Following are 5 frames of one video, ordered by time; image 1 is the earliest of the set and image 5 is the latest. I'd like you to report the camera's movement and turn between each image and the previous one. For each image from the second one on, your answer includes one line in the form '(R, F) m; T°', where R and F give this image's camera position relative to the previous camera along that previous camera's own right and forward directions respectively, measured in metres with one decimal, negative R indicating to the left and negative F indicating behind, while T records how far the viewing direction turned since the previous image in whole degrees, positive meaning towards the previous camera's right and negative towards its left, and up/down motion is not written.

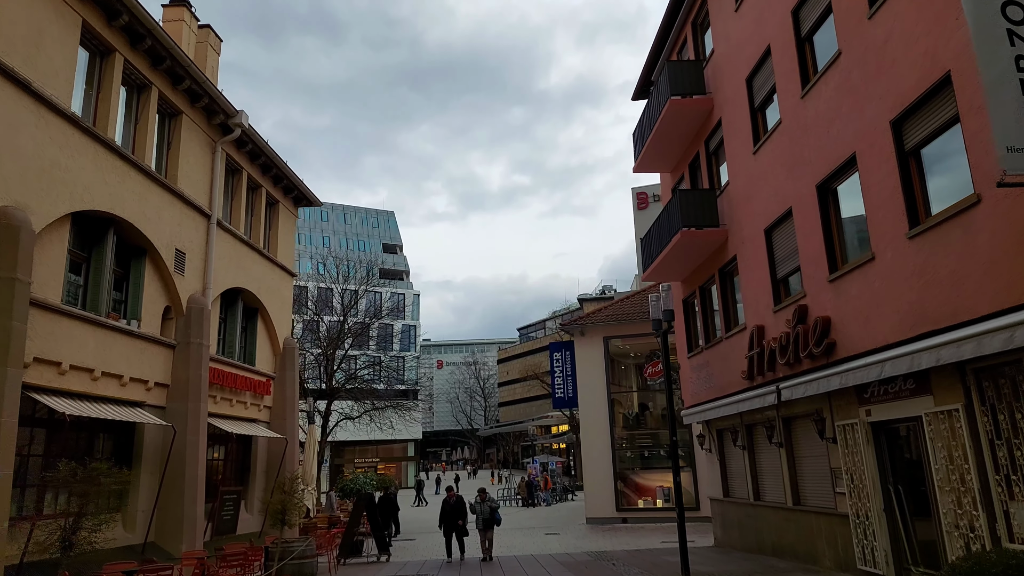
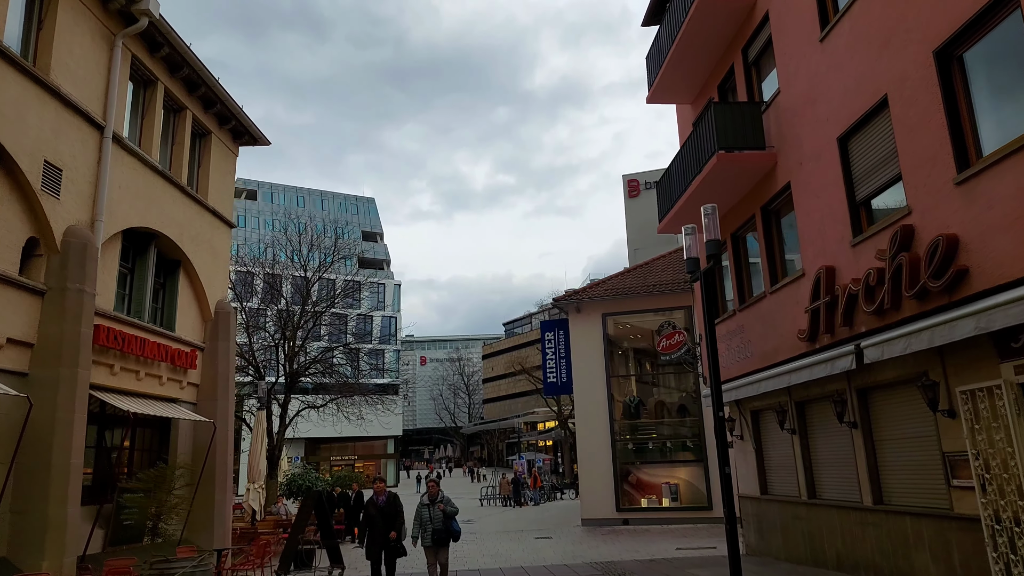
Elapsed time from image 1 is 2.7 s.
(0.0, +3.4) m; +1°
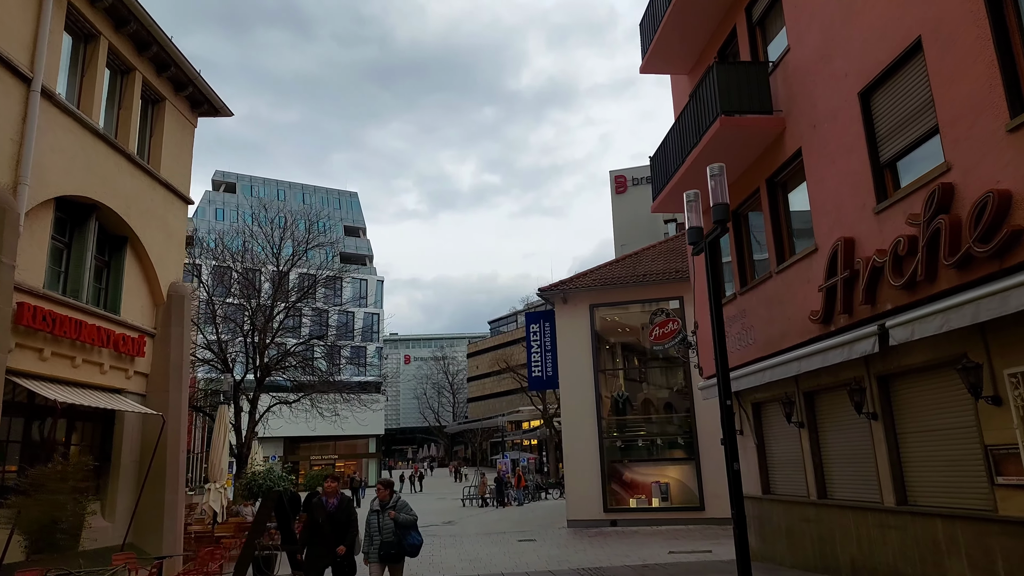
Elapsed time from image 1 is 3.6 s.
(+0.1, +1.2) m; +1°
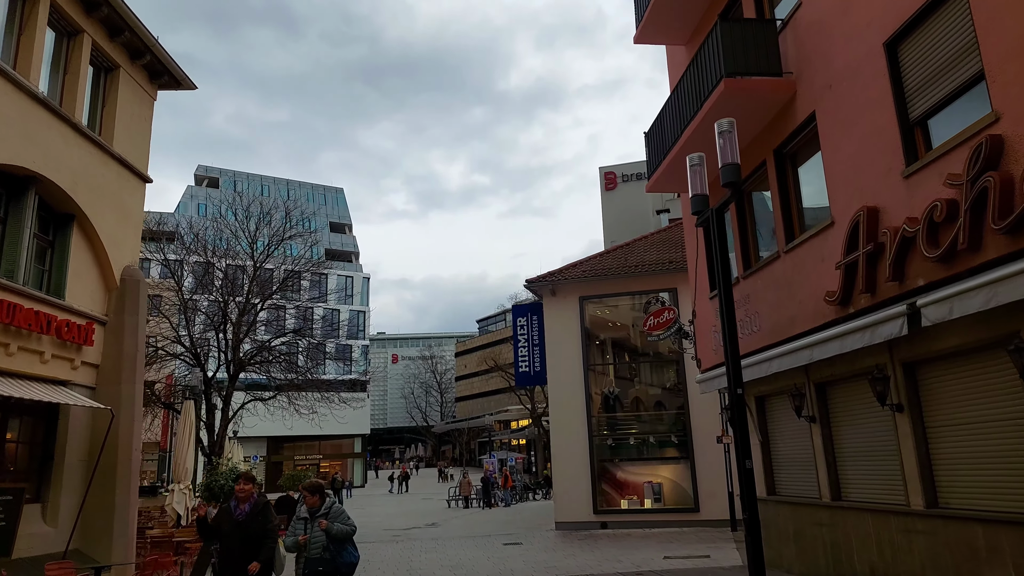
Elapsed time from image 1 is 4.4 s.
(+0.1, +1.1) m; +1°
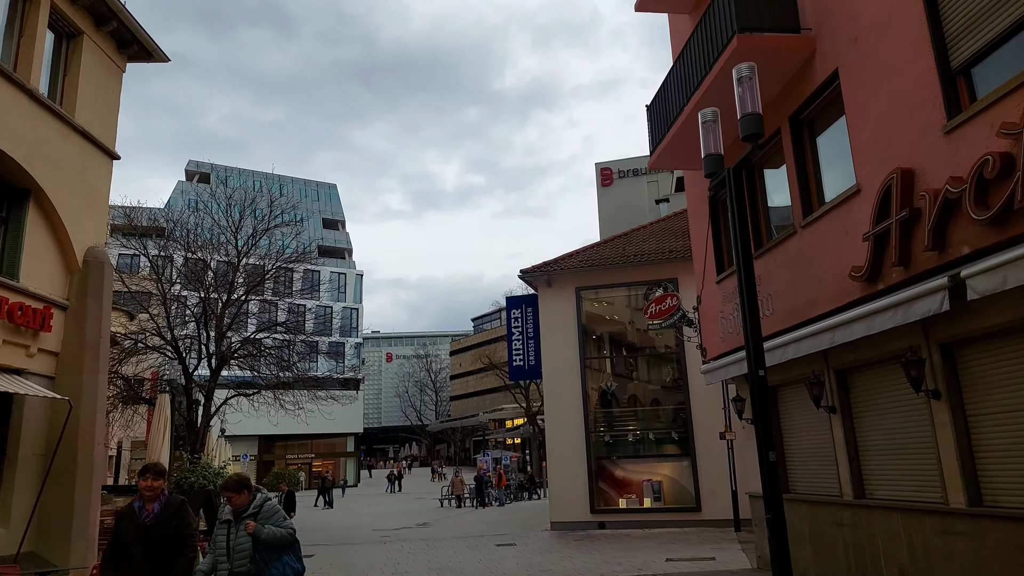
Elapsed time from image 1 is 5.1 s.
(0.0, +0.9) m; 0°
